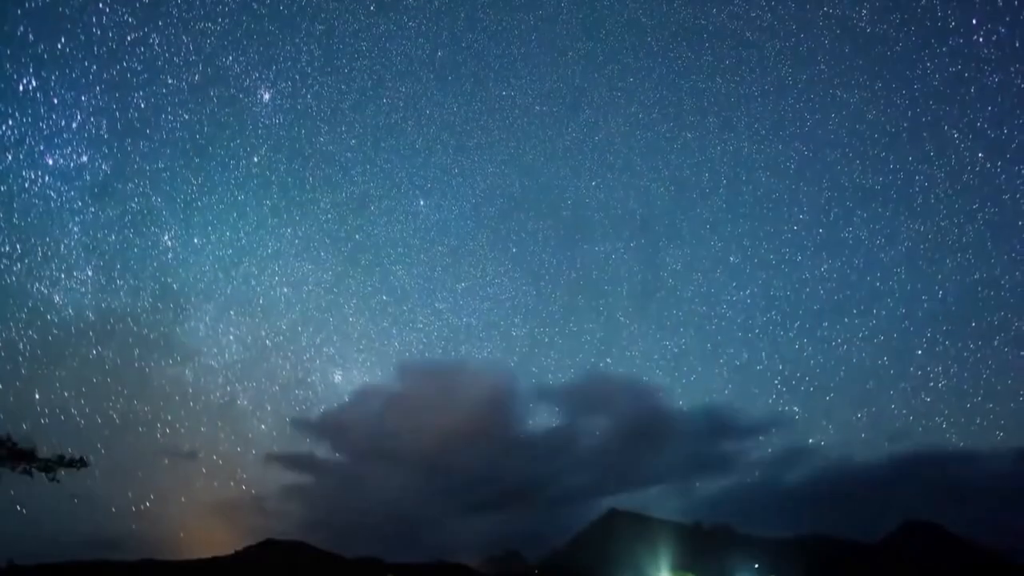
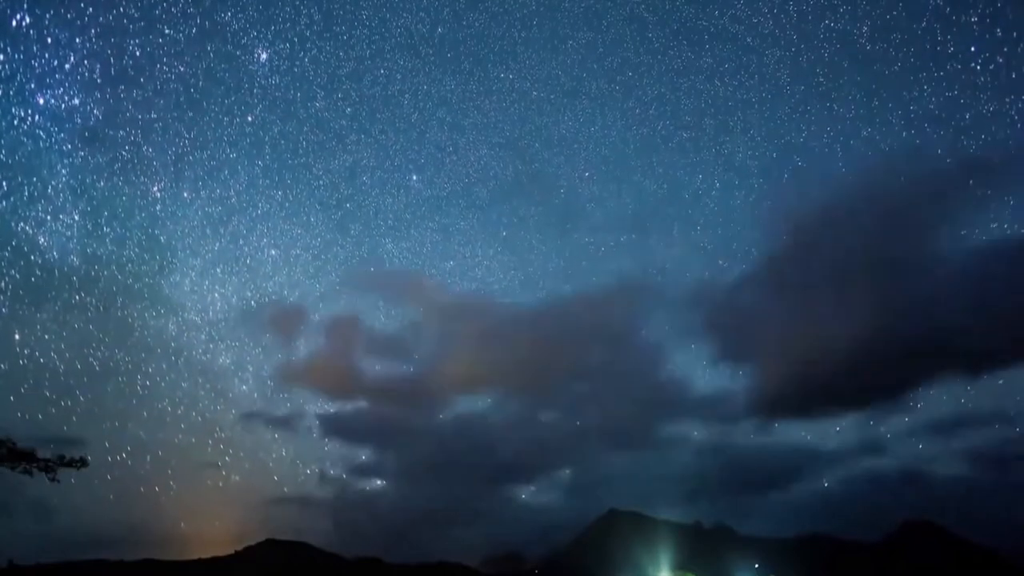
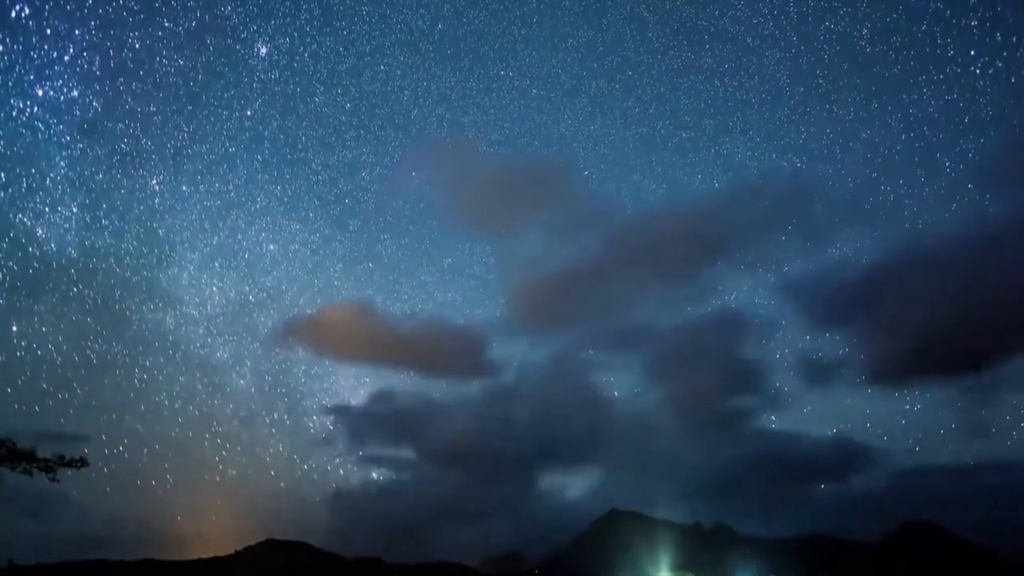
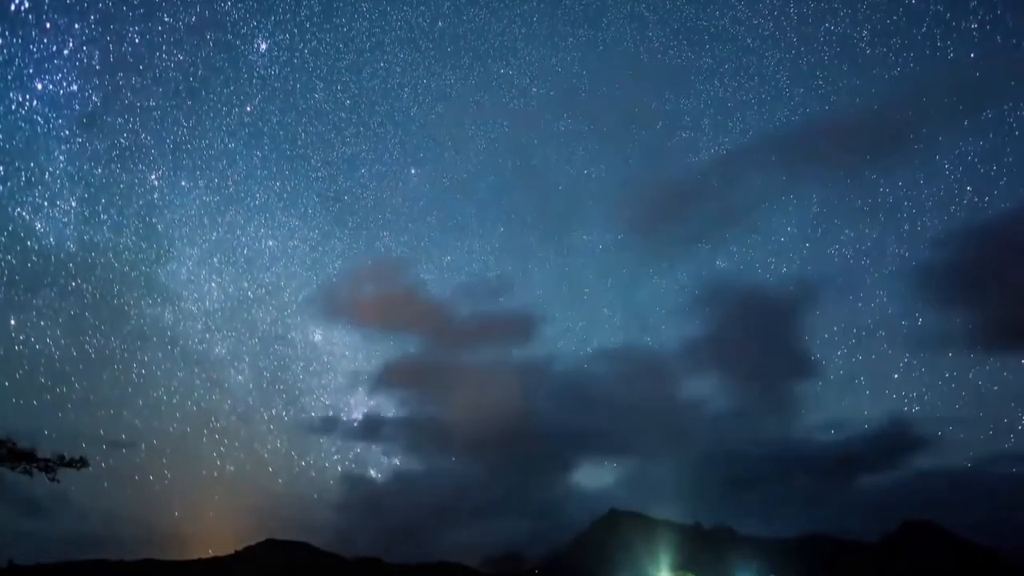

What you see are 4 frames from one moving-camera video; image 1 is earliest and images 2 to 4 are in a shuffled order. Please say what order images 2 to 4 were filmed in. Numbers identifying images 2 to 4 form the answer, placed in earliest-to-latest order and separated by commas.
2, 3, 4
